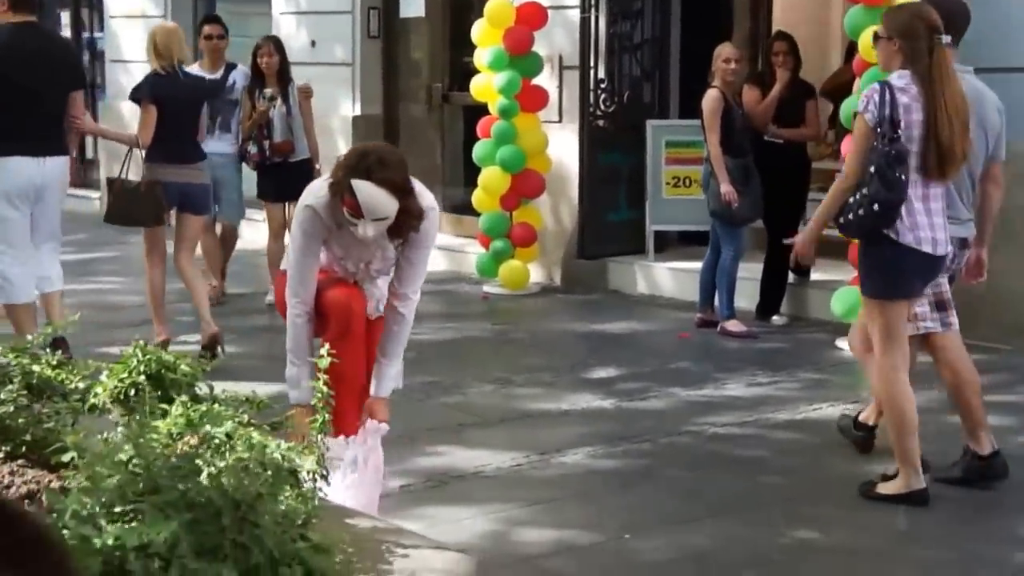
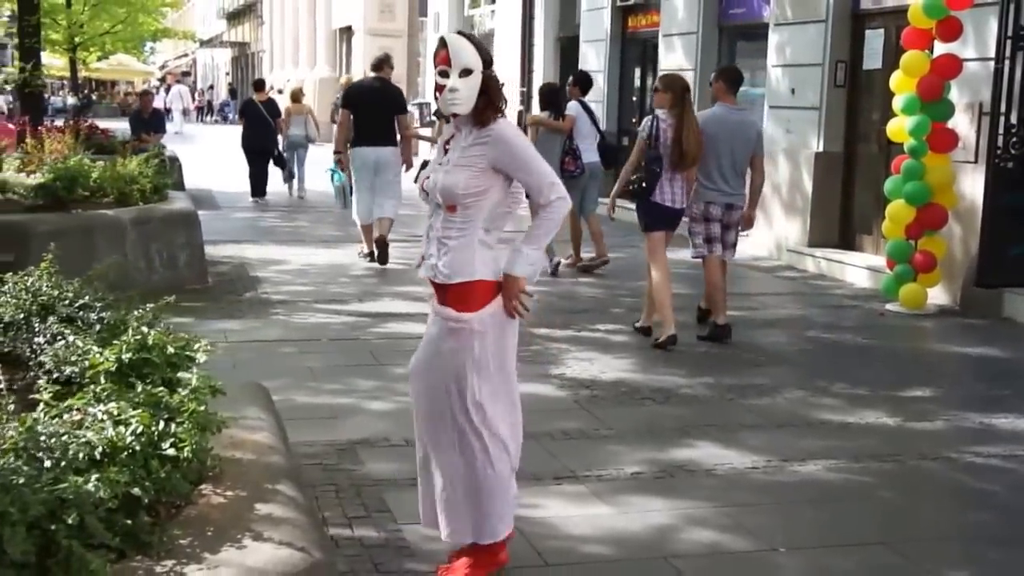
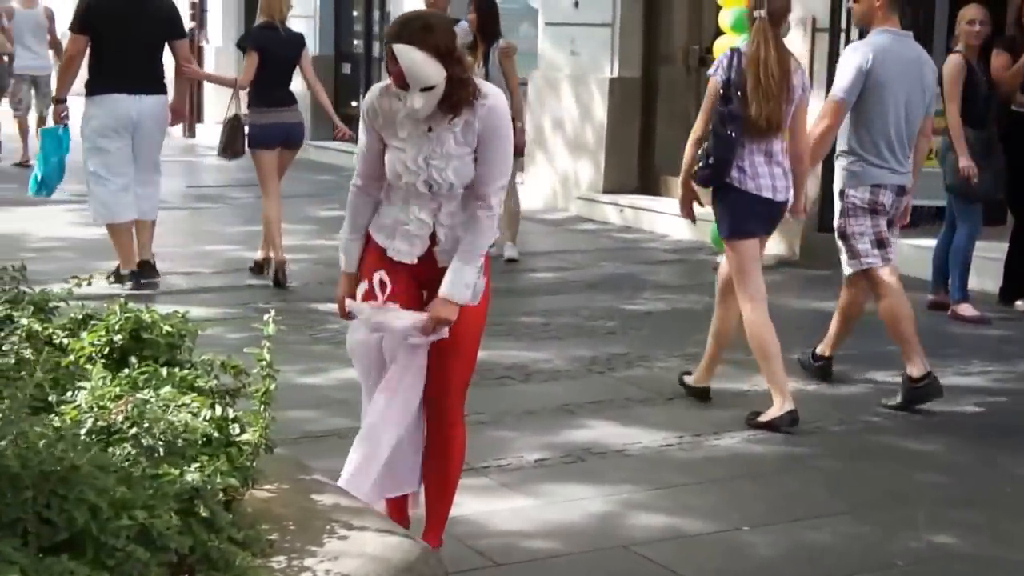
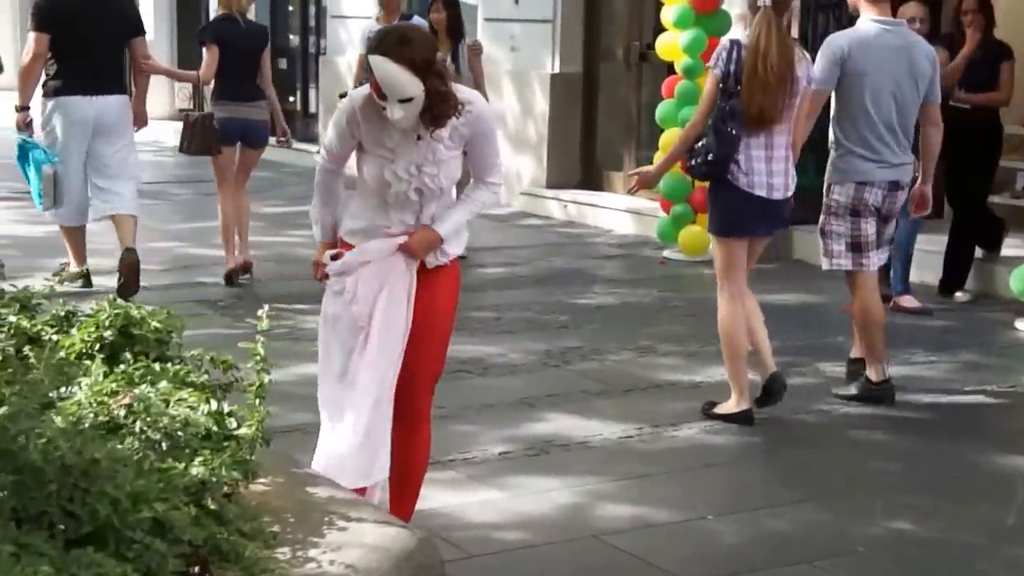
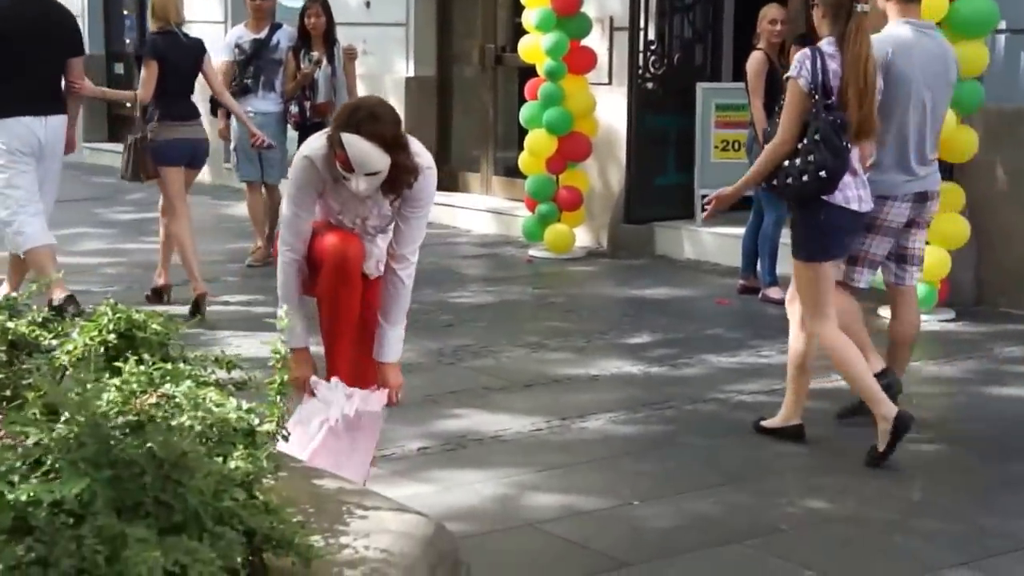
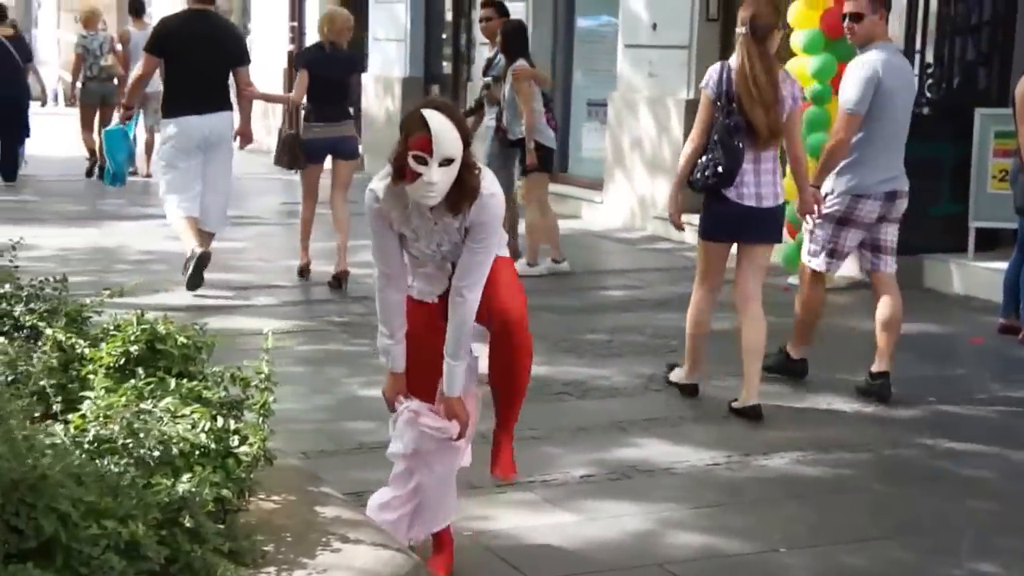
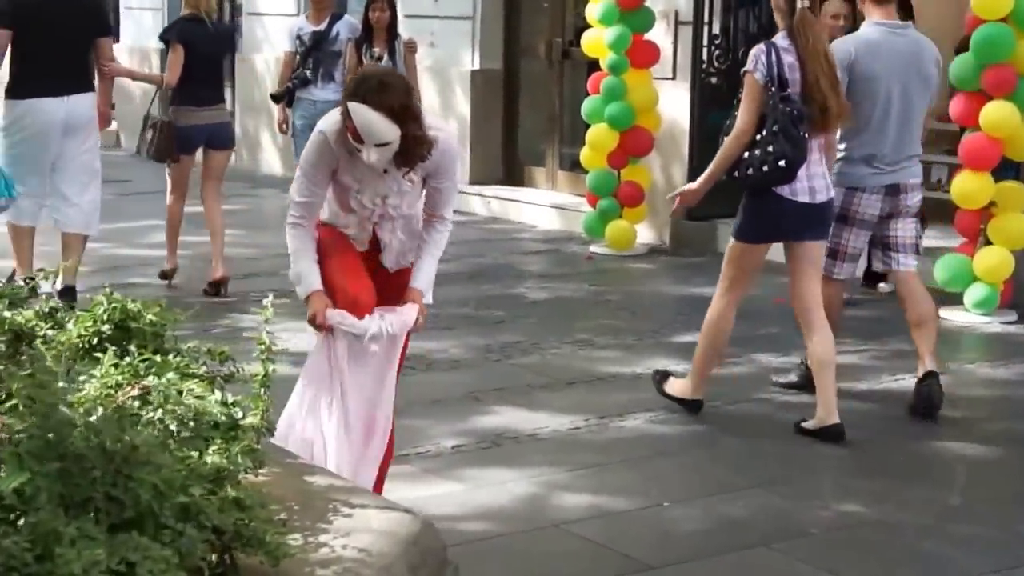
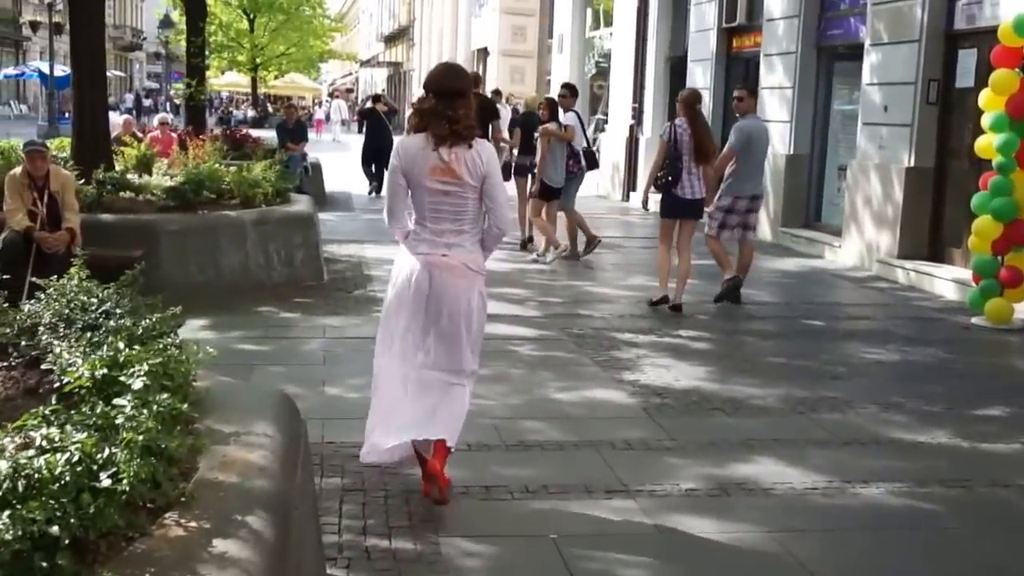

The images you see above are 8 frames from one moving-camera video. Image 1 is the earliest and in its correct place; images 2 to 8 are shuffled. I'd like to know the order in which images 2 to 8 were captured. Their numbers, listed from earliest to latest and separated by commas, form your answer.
5, 7, 4, 3, 6, 2, 8
